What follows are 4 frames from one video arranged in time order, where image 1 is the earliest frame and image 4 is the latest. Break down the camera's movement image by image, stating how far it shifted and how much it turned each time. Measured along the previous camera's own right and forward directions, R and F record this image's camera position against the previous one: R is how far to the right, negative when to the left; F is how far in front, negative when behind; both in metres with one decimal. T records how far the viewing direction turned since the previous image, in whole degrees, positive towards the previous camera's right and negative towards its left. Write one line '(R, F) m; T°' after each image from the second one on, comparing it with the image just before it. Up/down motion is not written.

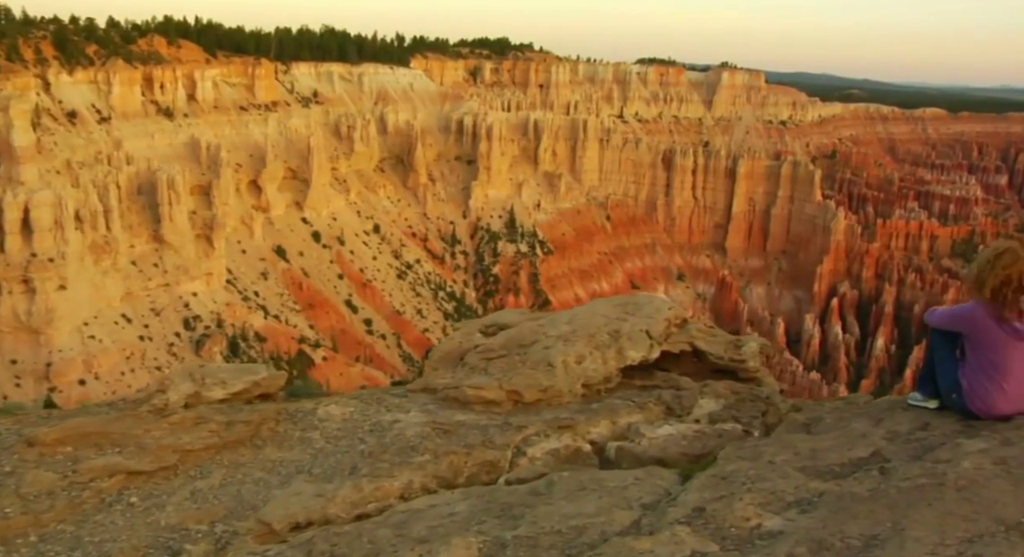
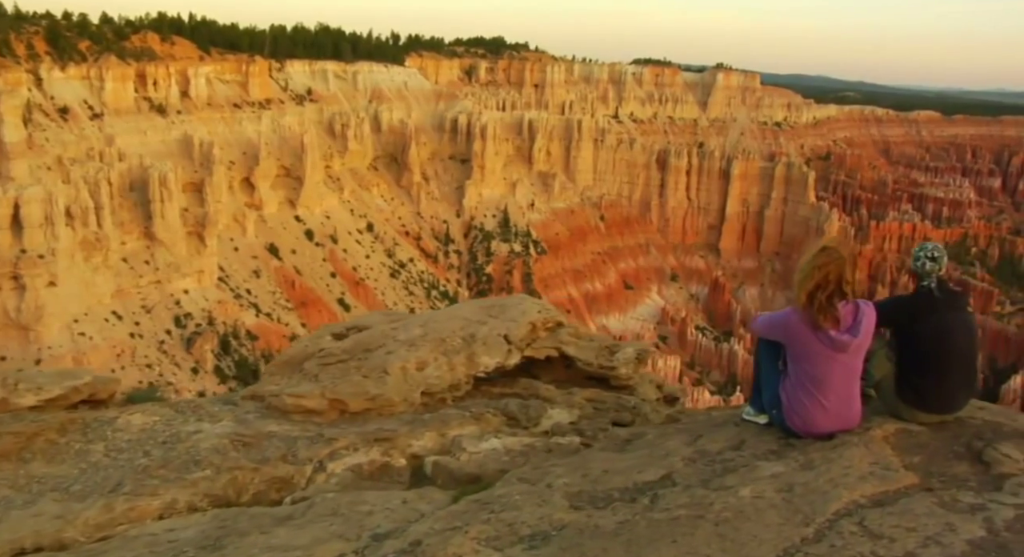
(+1.5, +0.6) m; 0°
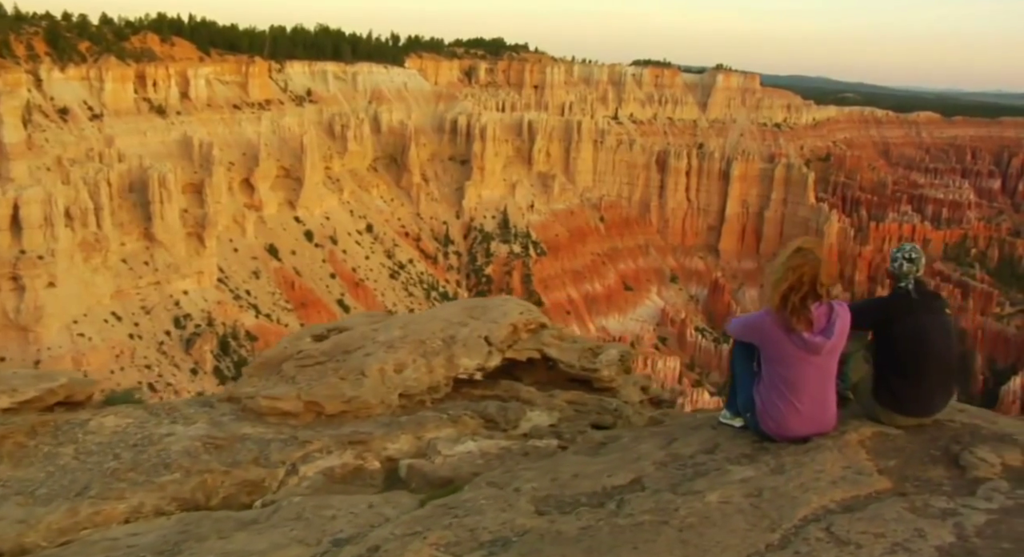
(+0.2, +0.1) m; 0°
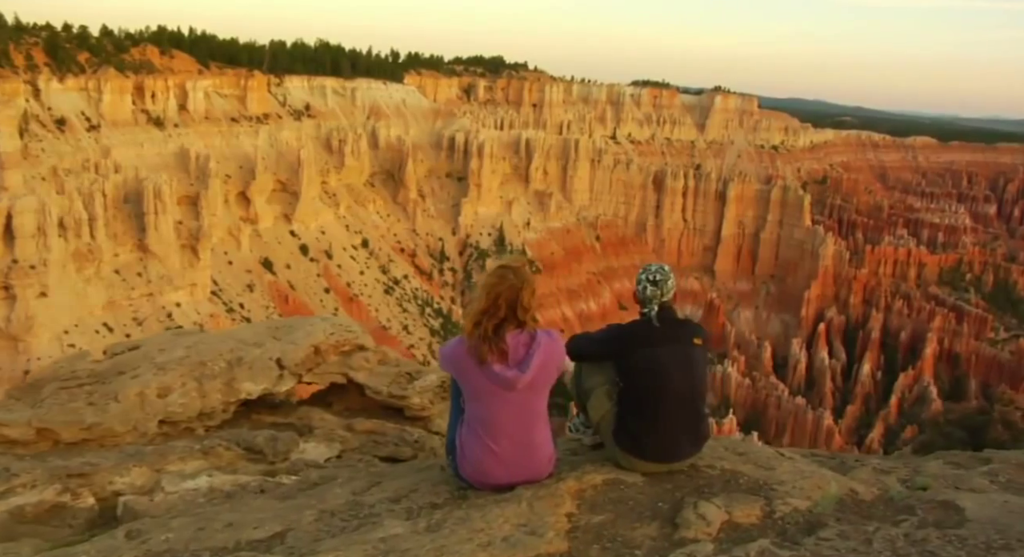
(+1.9, +0.7) m; 0°
